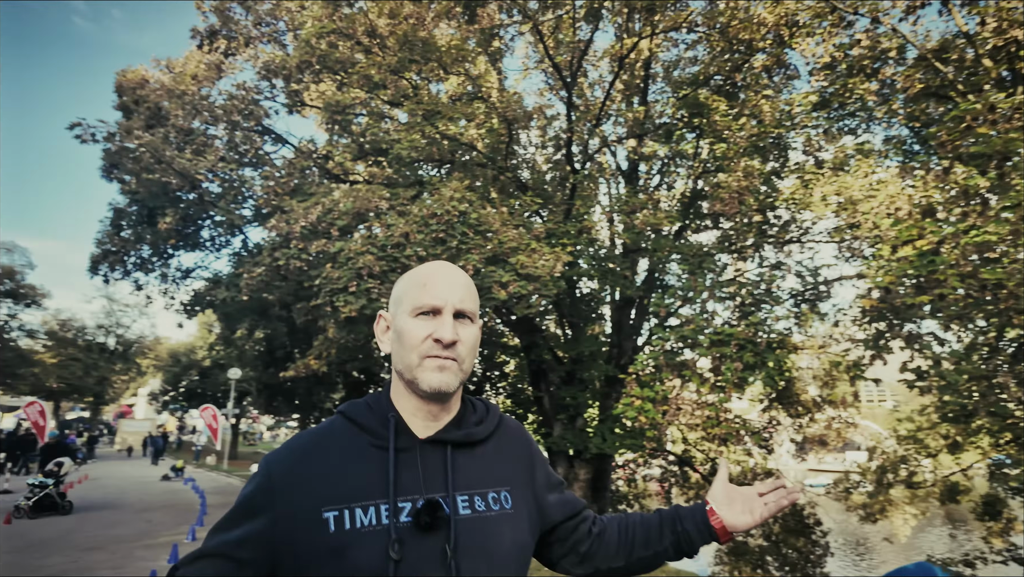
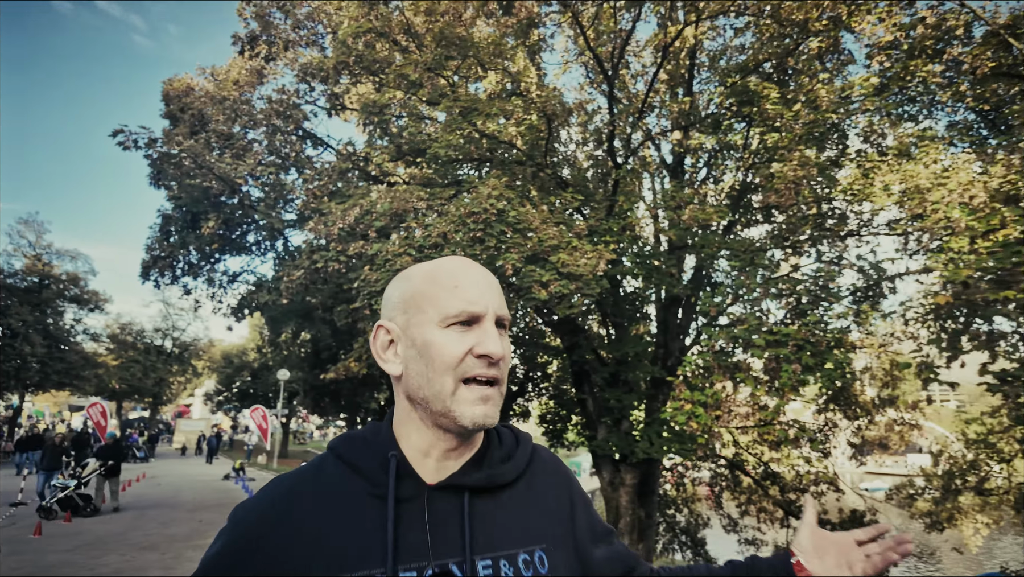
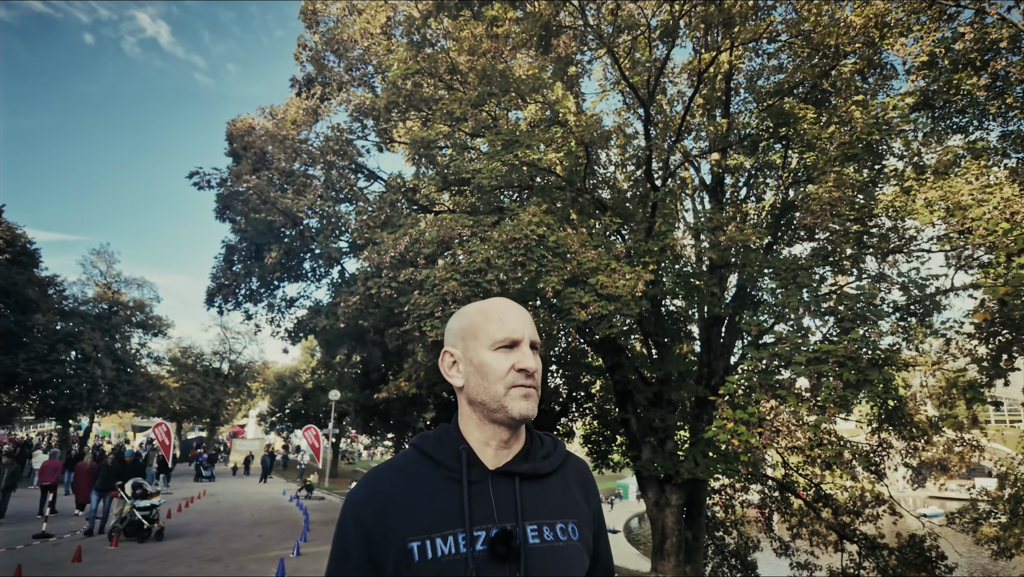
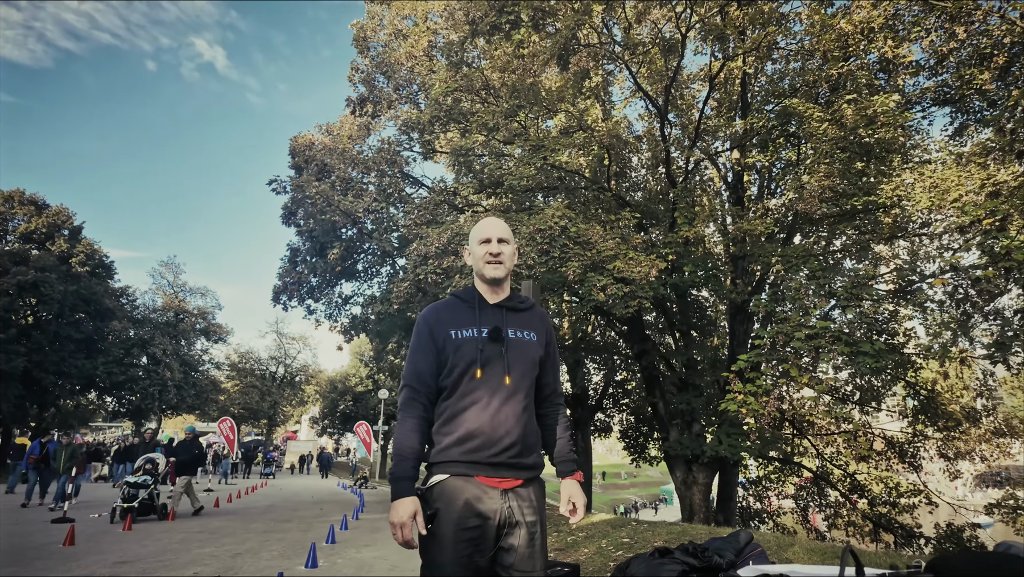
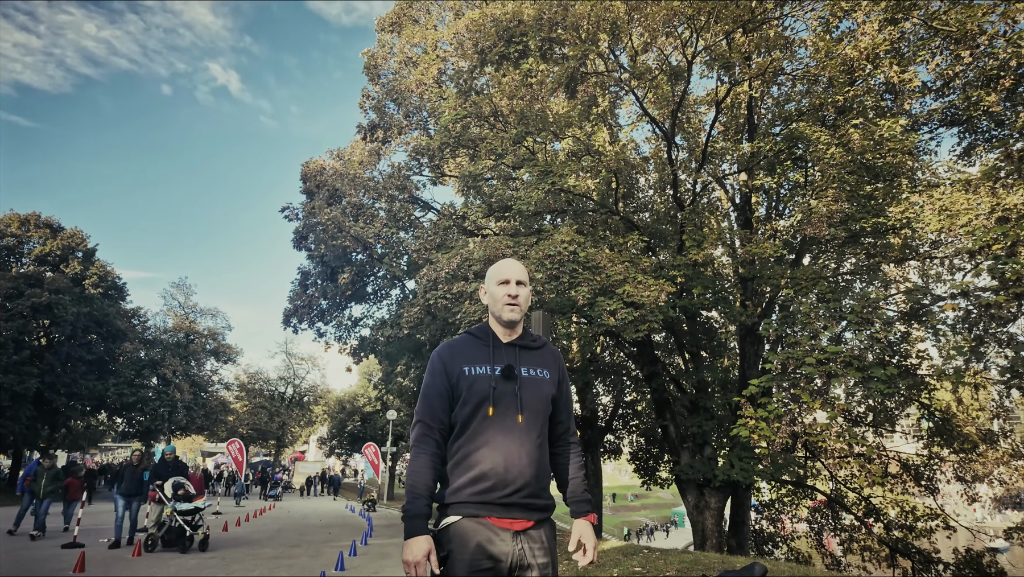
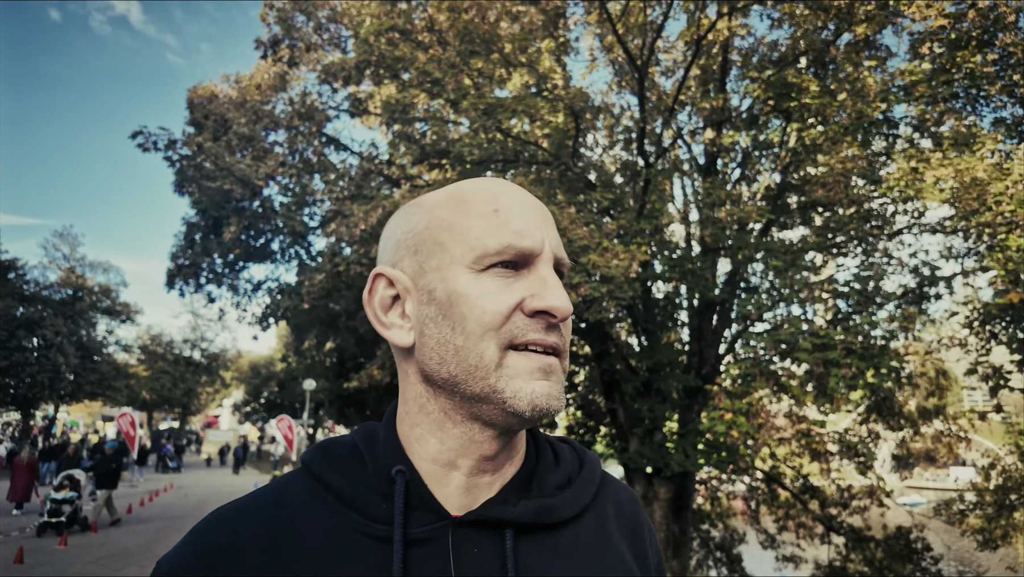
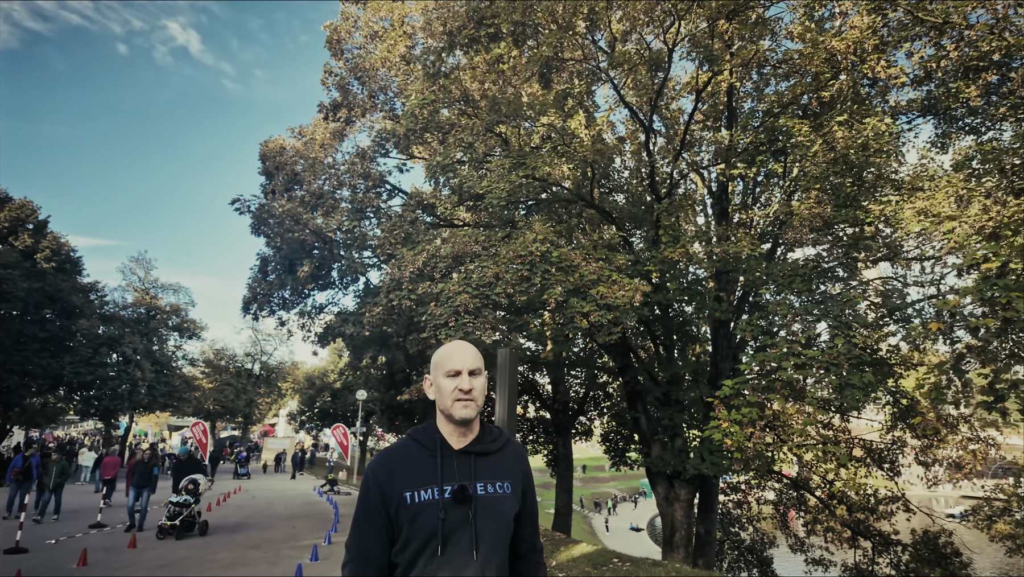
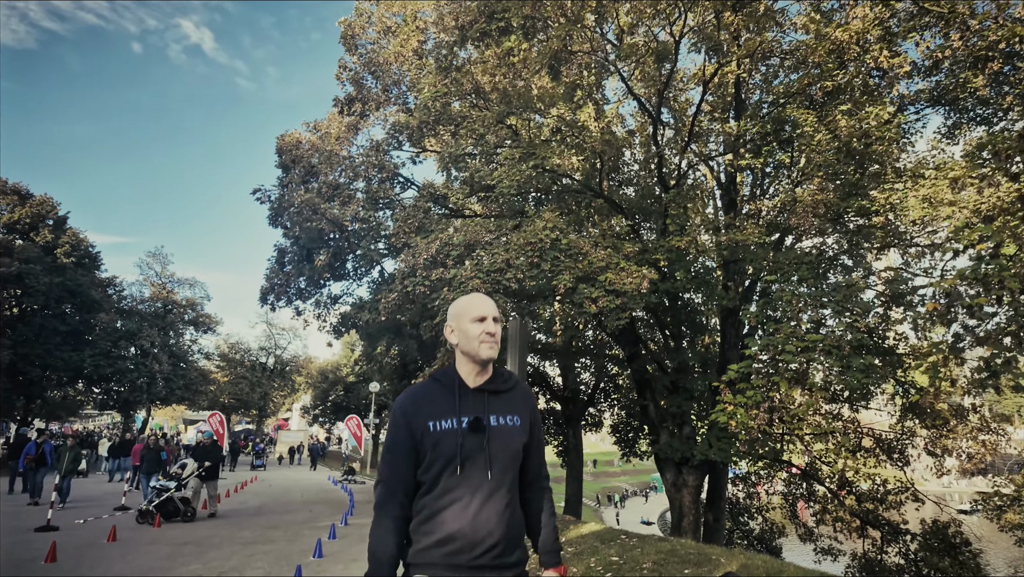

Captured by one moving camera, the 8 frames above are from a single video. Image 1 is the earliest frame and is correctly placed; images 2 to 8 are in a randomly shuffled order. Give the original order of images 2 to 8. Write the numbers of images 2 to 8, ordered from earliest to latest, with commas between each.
2, 6, 3, 7, 8, 4, 5
